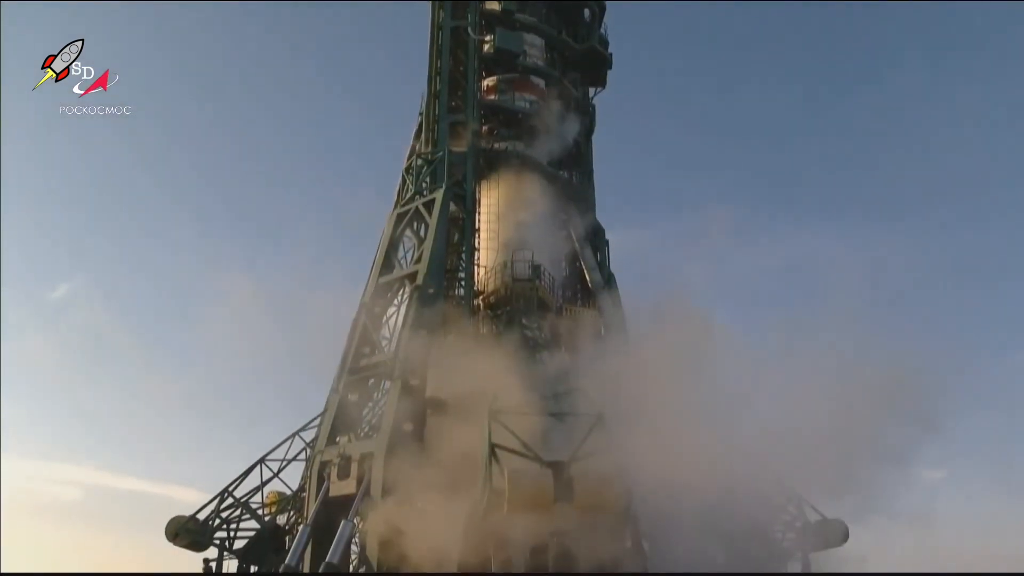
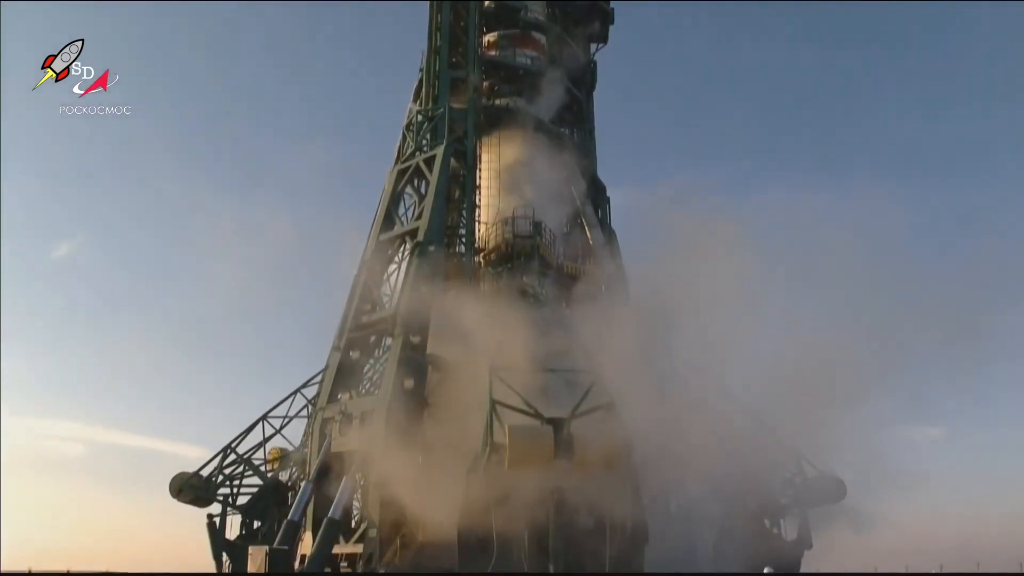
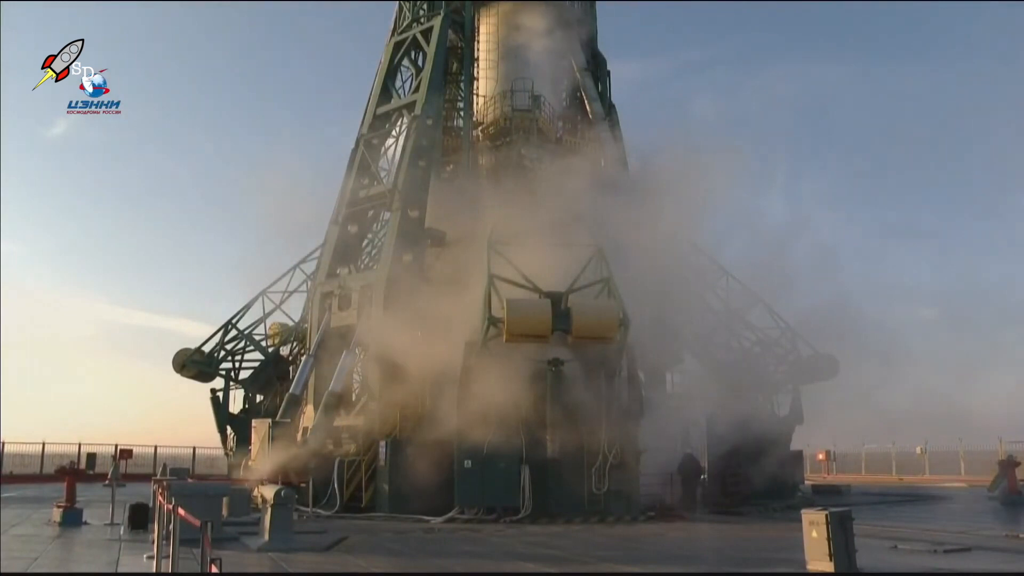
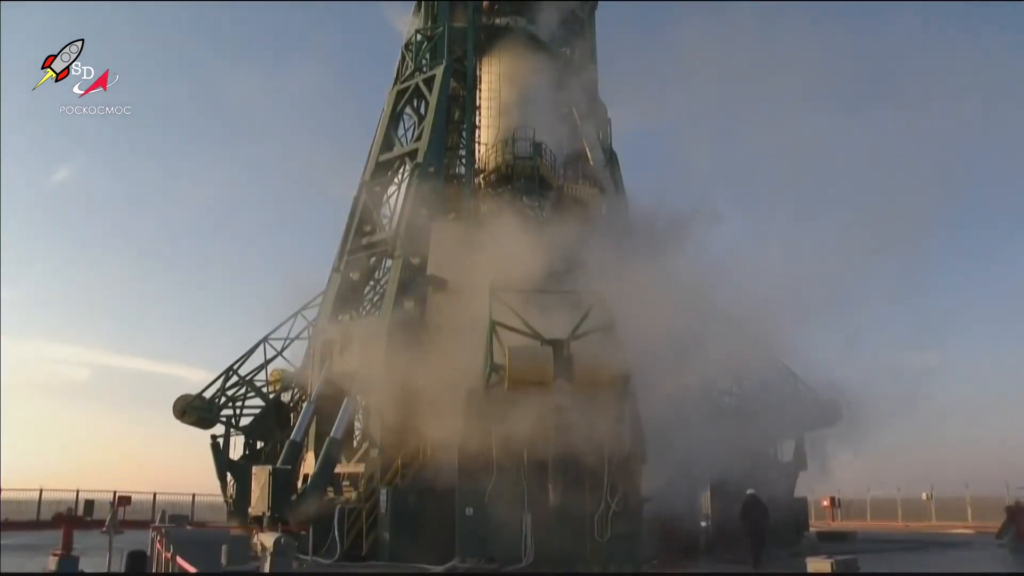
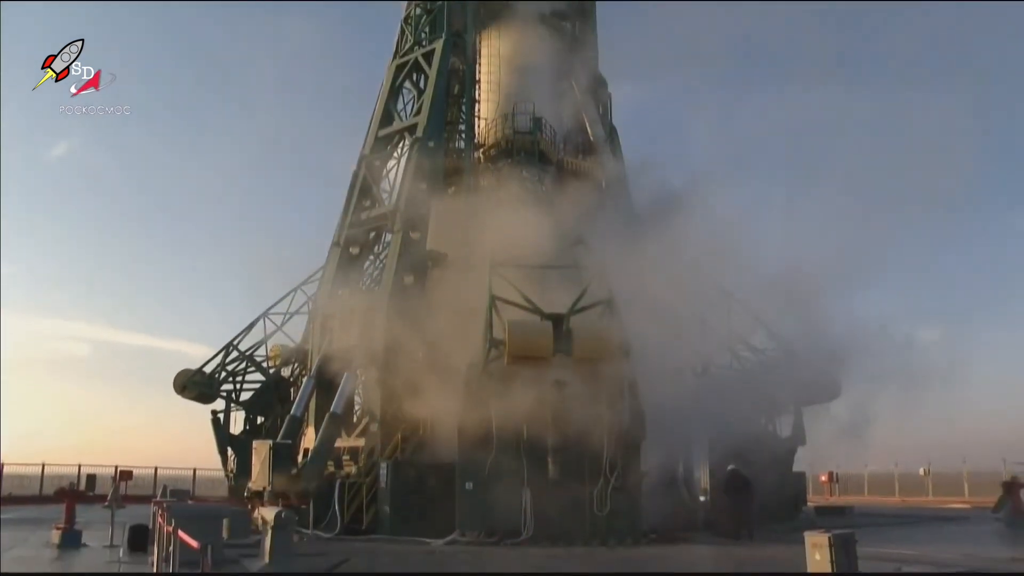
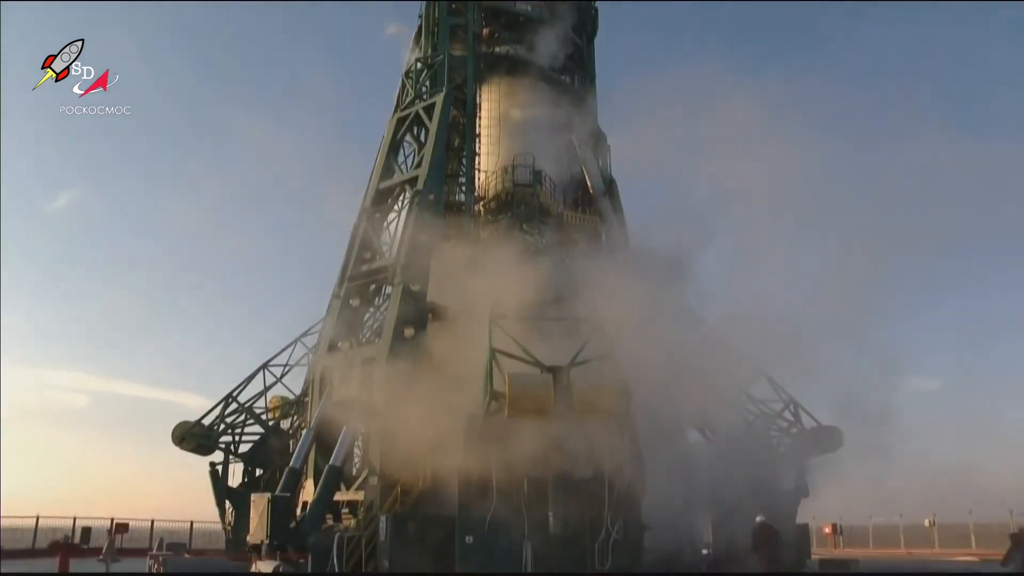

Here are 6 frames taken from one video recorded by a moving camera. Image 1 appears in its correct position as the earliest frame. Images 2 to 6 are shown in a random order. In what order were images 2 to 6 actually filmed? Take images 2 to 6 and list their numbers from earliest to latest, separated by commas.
2, 6, 4, 5, 3
